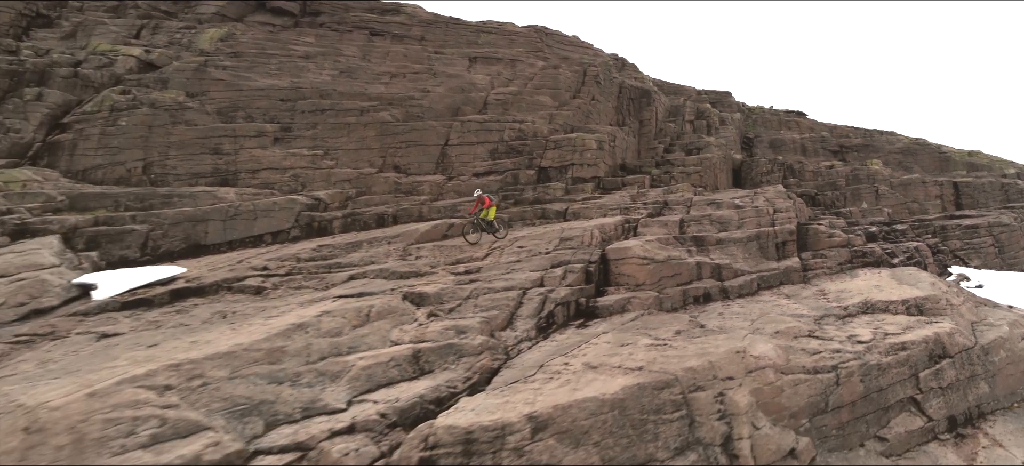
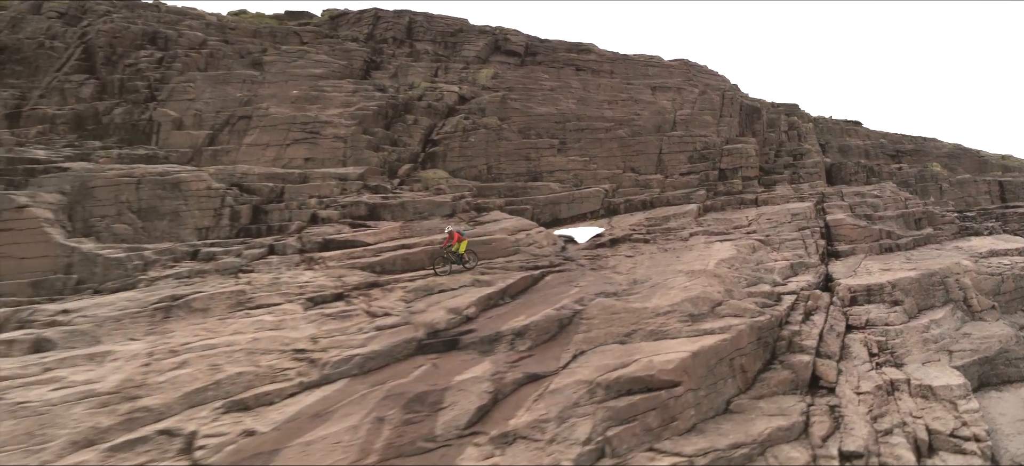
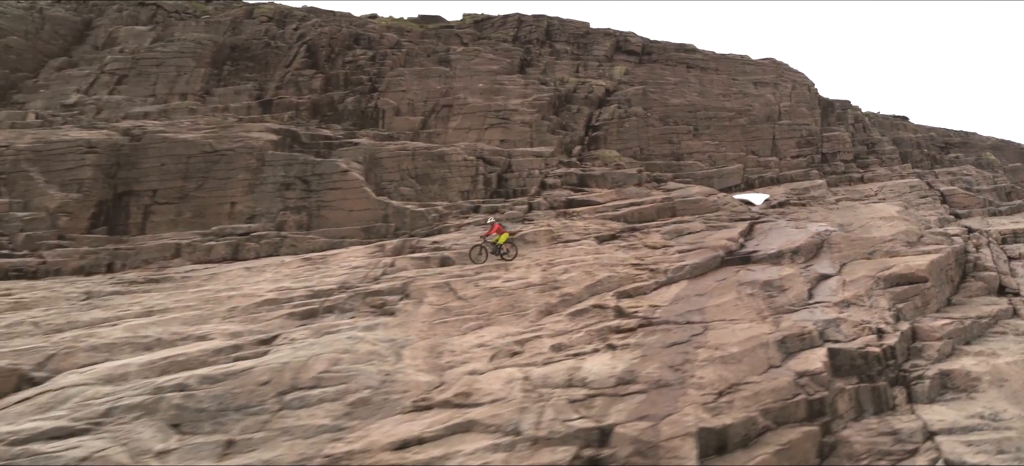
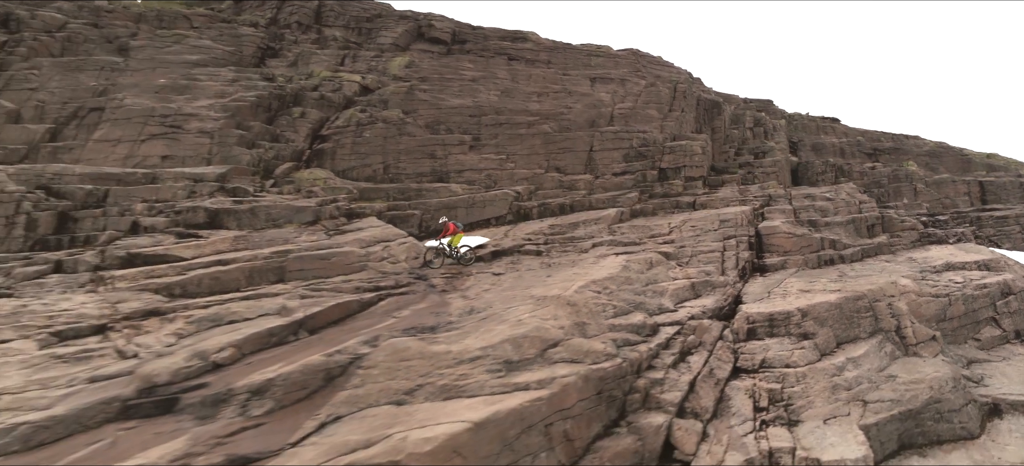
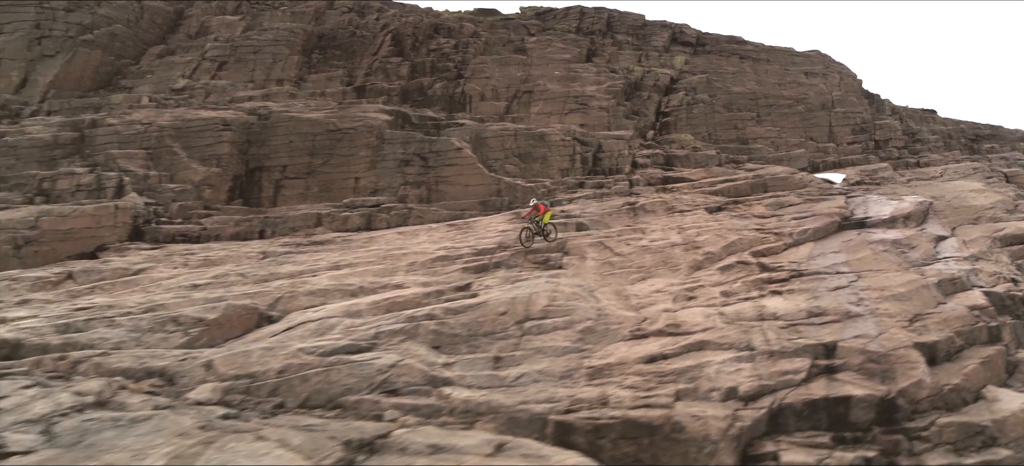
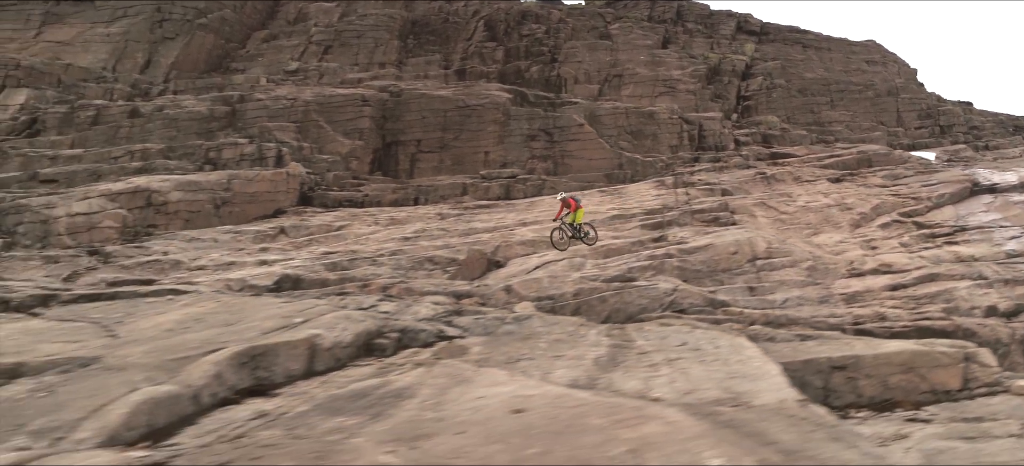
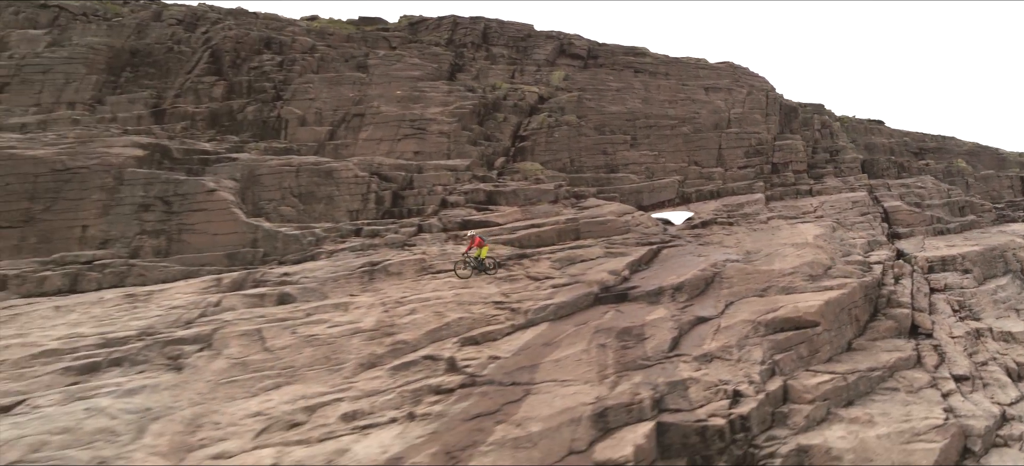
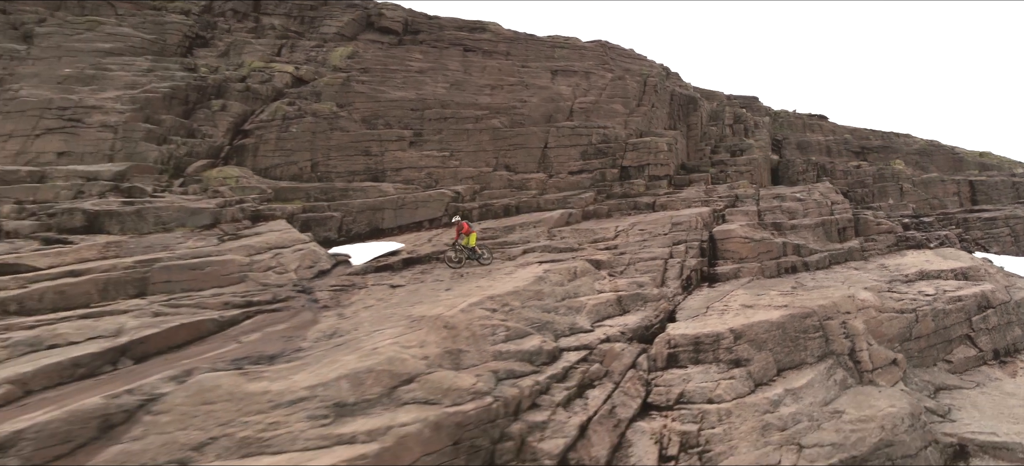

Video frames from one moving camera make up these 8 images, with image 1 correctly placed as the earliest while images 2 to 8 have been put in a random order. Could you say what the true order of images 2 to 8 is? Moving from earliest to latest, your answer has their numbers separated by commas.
8, 4, 2, 7, 3, 5, 6
